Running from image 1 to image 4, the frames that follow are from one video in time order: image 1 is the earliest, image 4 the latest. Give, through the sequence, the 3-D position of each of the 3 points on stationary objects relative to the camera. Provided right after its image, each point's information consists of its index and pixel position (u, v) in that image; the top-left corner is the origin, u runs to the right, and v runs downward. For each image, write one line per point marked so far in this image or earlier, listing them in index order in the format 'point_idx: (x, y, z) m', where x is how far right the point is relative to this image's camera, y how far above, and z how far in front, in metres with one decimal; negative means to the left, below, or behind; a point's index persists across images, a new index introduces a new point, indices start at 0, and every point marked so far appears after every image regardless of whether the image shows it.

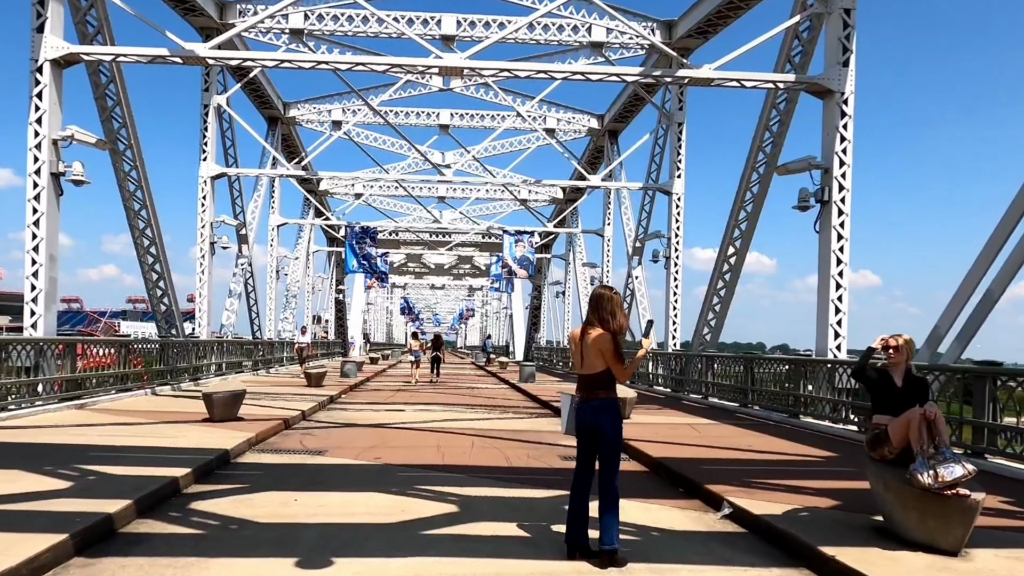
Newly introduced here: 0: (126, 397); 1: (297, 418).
0: (-8.1, -2.3, +15.4) m
1: (-4.0, -2.4, +13.4) m
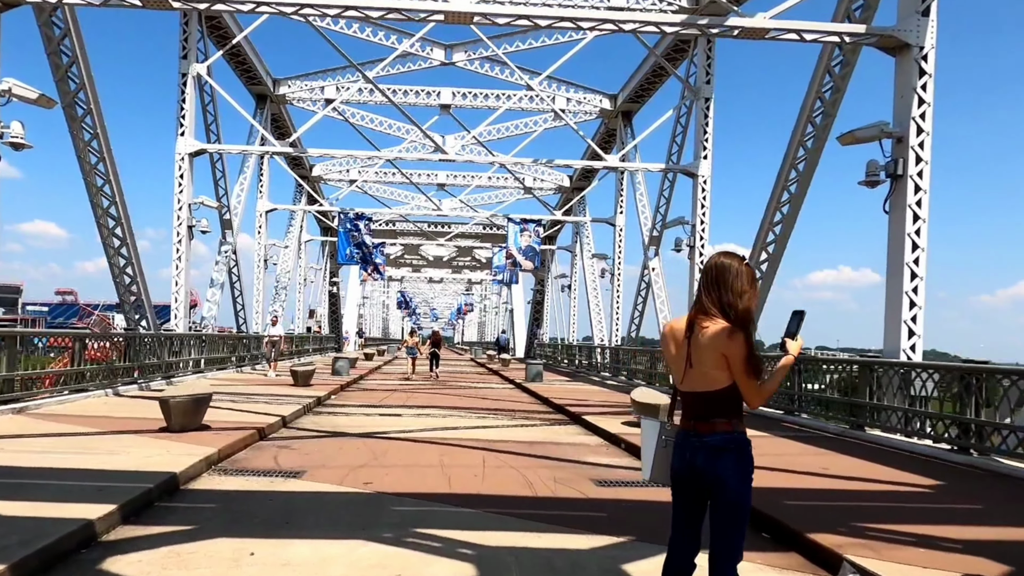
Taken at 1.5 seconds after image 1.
0: (-7.9, -2.0, +13.3) m
1: (-3.7, -2.2, +11.4) m
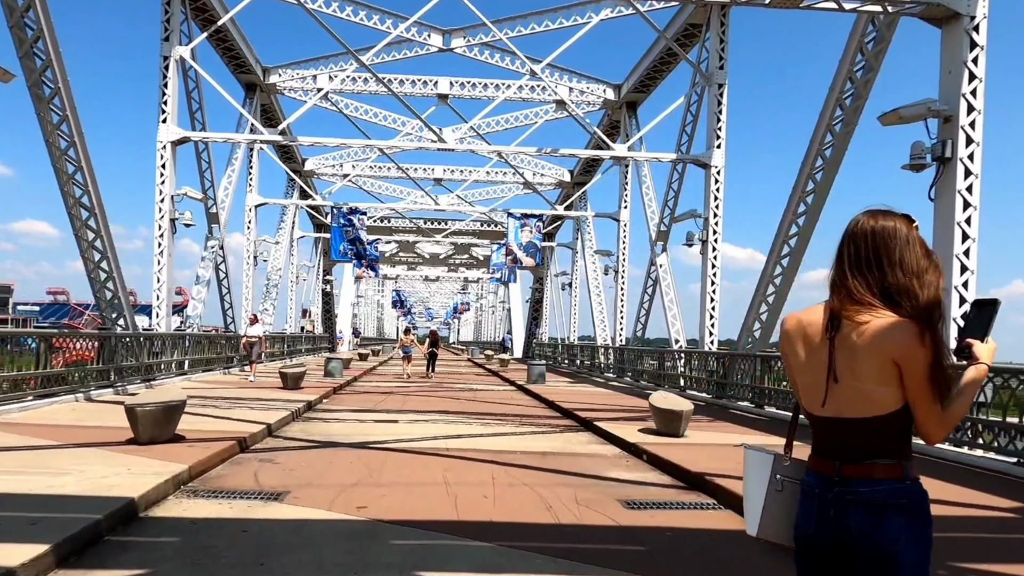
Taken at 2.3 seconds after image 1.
0: (-7.8, -2.0, +12.2) m
1: (-3.6, -2.1, +10.2) m
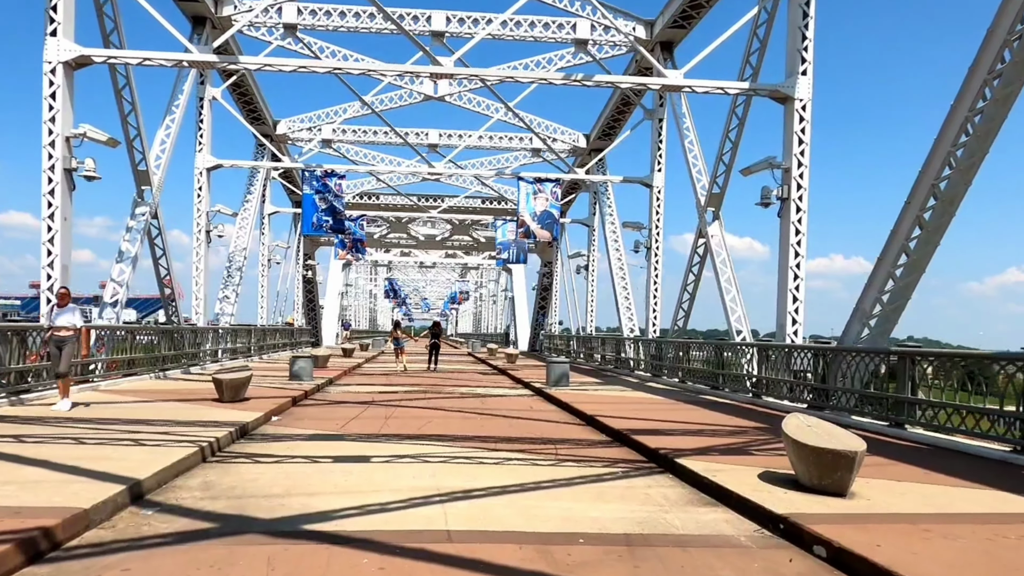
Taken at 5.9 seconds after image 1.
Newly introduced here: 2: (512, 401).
0: (-7.4, -1.6, +7.4) m
1: (-3.2, -1.7, +5.5) m
2: (0.0, -2.5, +15.8) m
